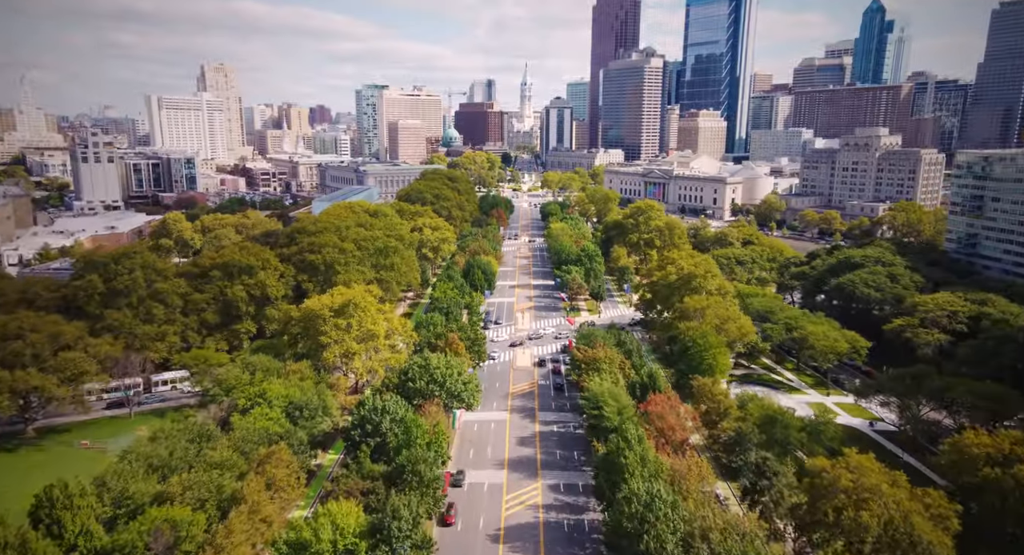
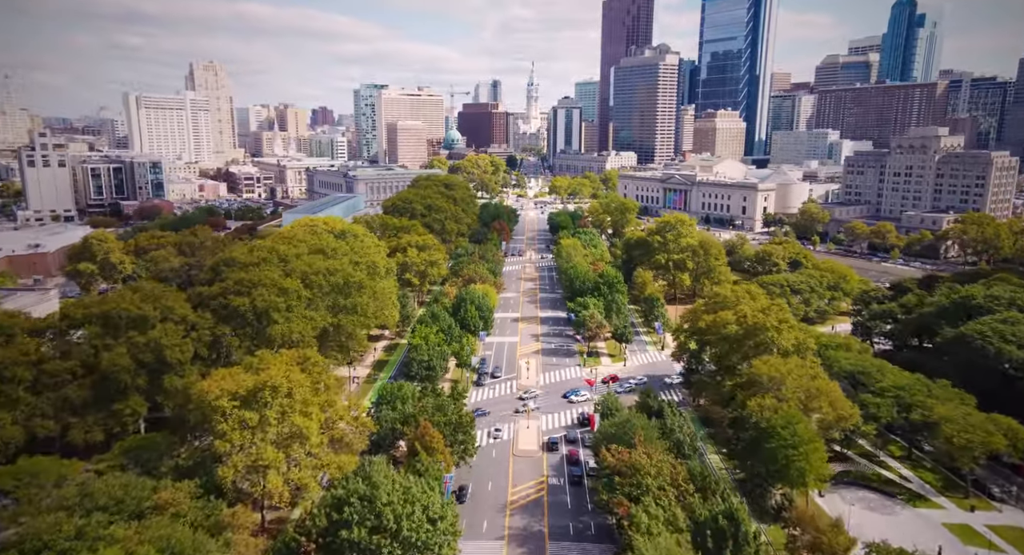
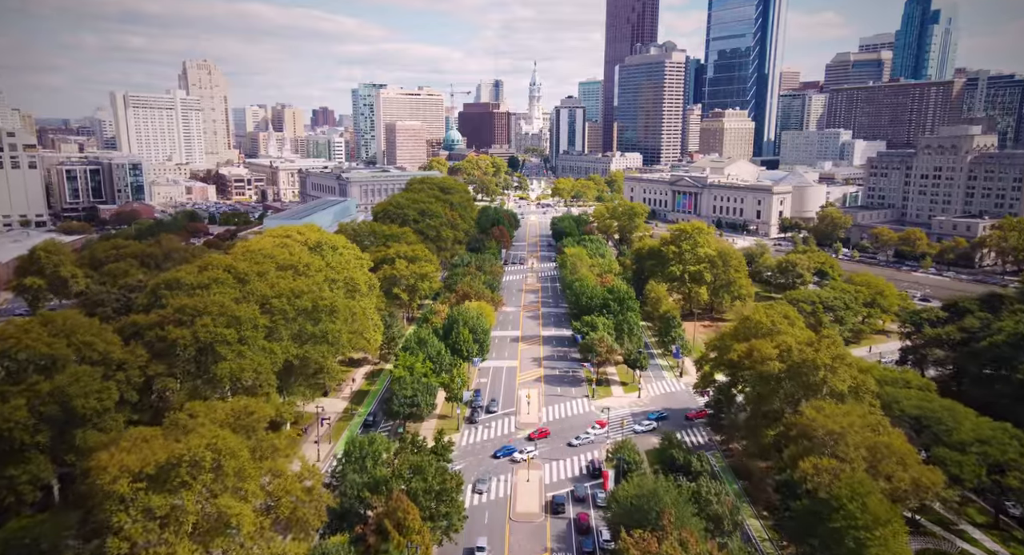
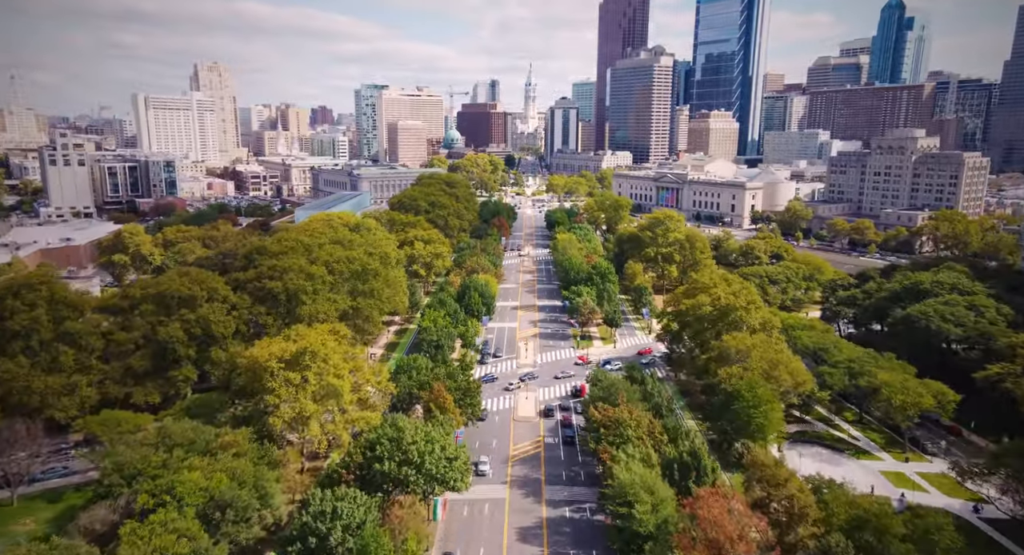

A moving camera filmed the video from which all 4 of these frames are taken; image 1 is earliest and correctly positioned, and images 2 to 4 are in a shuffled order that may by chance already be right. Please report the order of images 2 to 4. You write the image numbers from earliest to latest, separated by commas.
4, 2, 3
